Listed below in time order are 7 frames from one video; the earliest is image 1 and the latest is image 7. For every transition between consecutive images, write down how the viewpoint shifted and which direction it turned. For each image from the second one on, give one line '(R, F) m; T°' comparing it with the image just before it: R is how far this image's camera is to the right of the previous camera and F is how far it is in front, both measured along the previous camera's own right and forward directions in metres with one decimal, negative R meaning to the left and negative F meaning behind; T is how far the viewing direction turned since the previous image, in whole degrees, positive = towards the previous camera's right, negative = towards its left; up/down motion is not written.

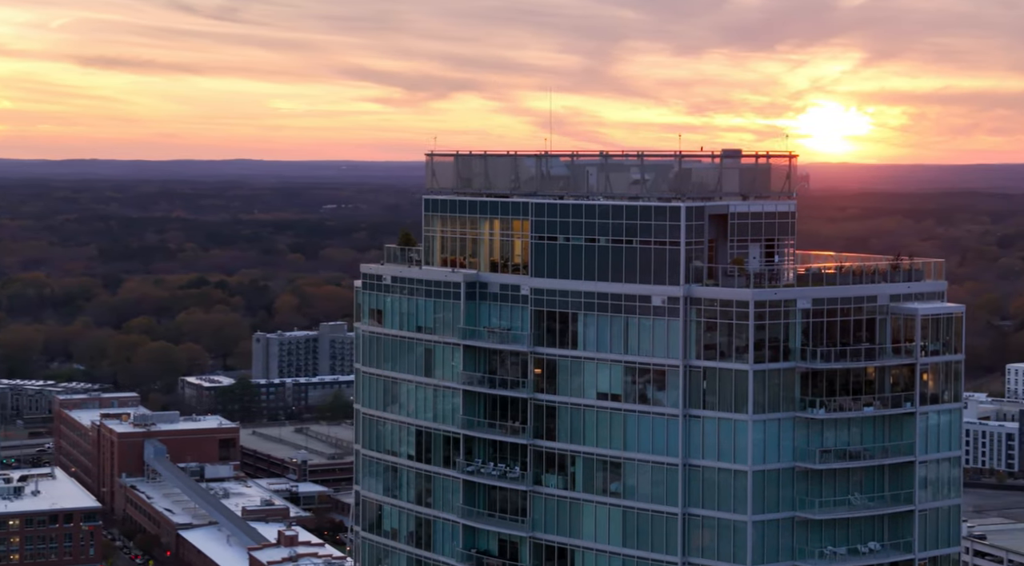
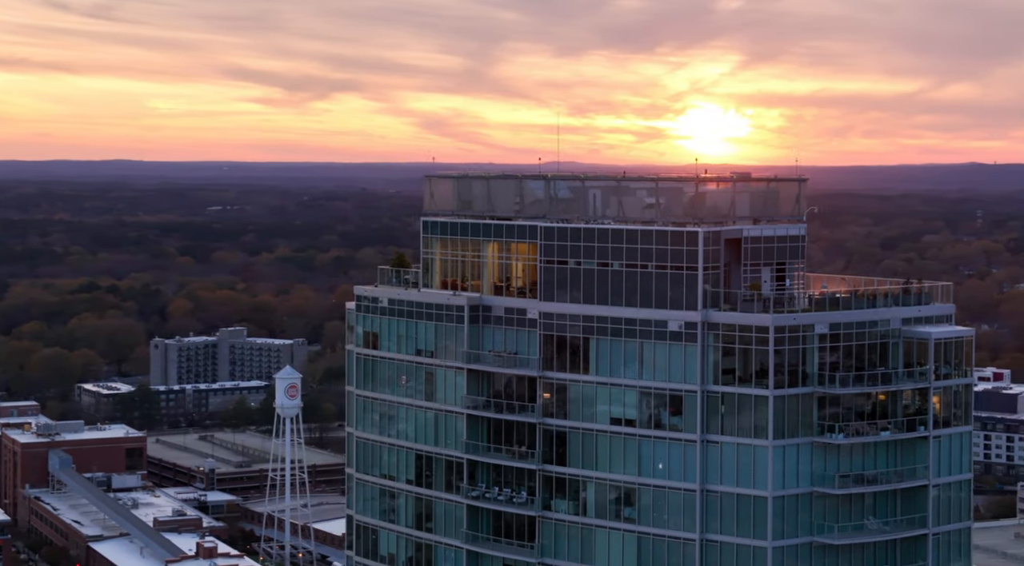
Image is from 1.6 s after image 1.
(-1.3, +0.2) m; +4°
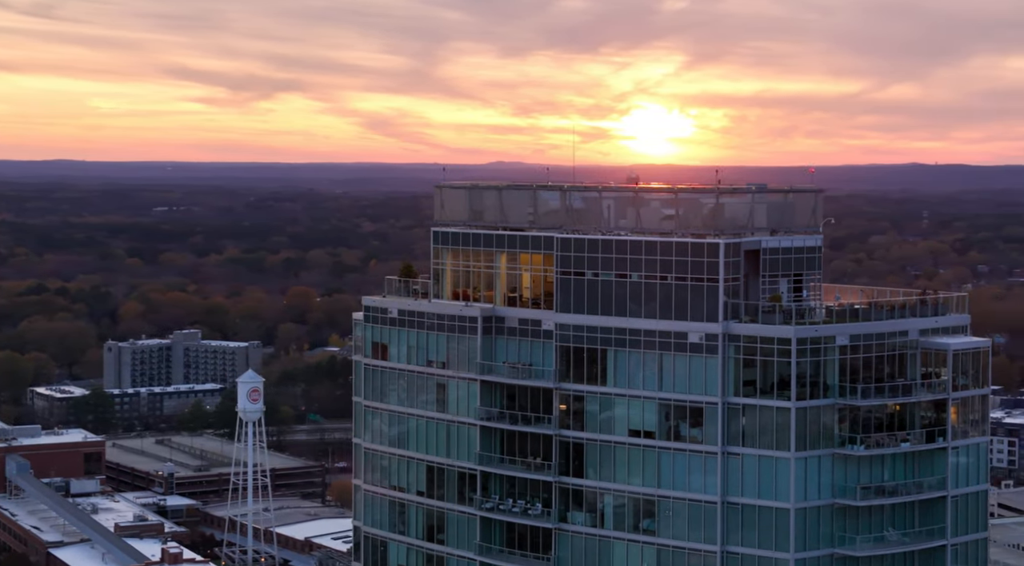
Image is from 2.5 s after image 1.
(-0.7, +0.1) m; +2°
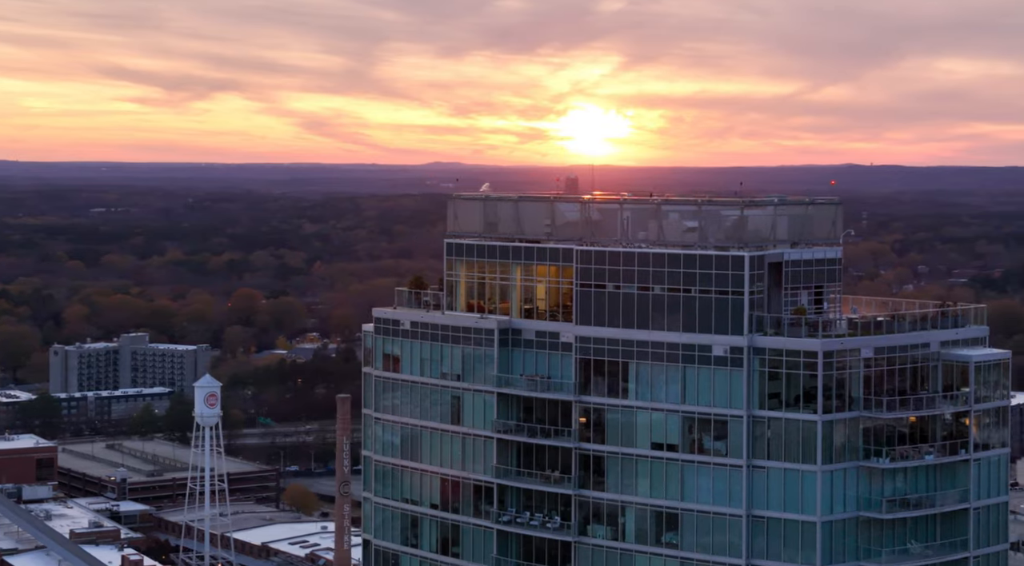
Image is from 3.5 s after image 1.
(-0.9, +0.1) m; +2°
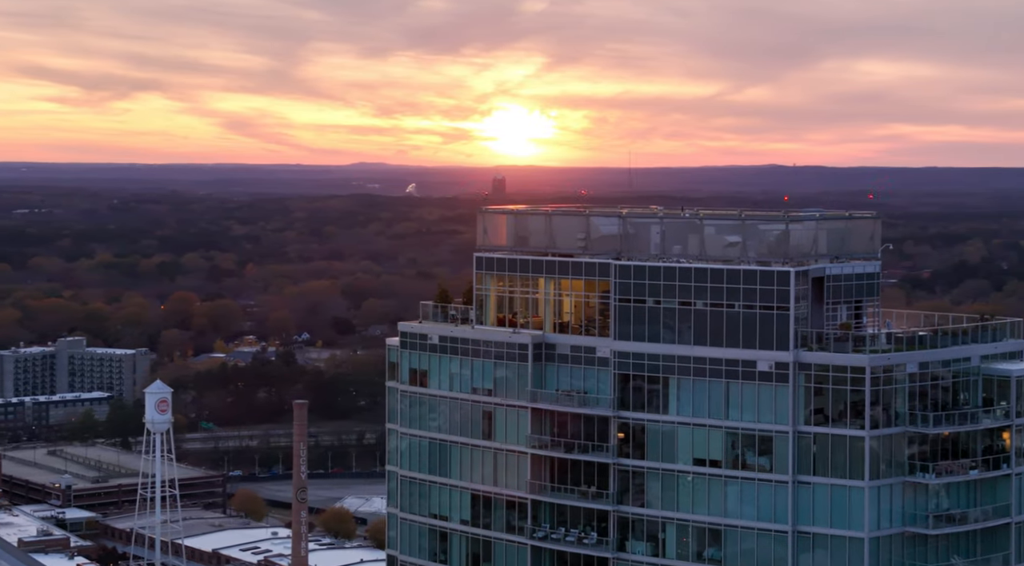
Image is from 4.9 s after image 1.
(-1.2, +0.2) m; +2°
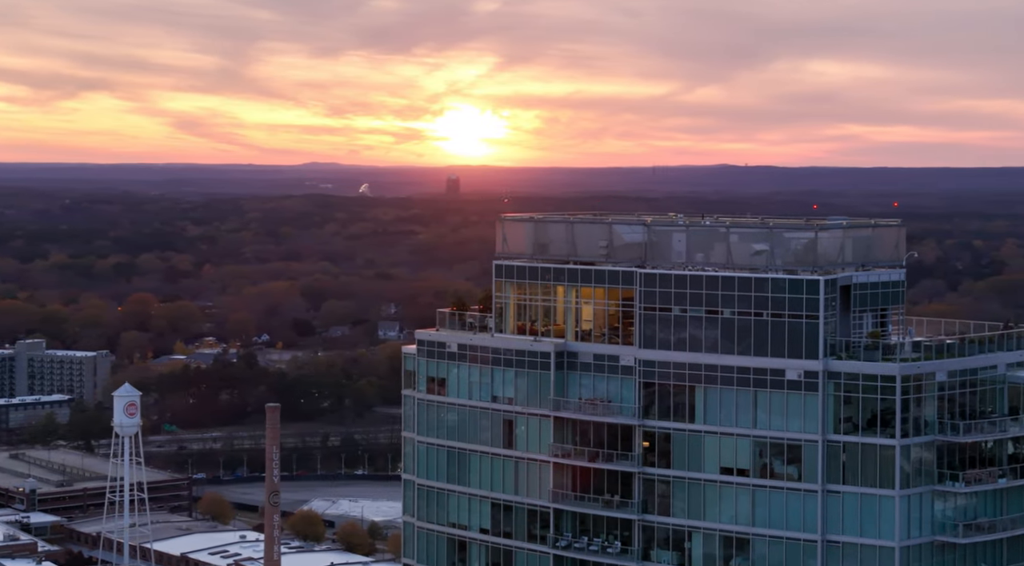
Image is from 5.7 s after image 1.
(-0.7, +0.1) m; +1°
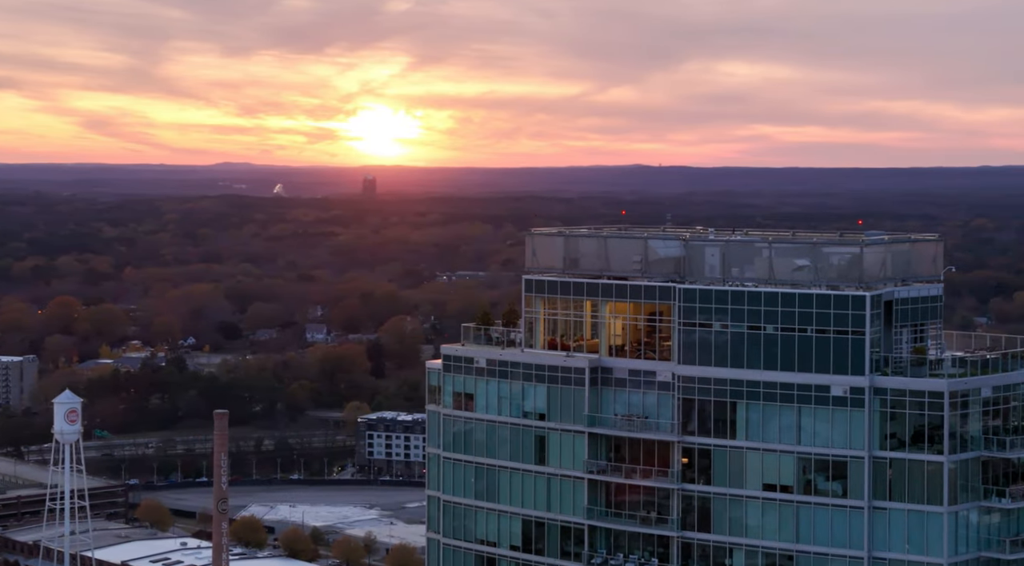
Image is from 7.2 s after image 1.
(-1.3, +0.3) m; +3°
